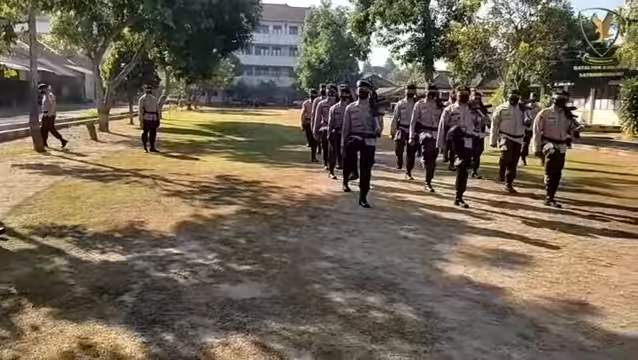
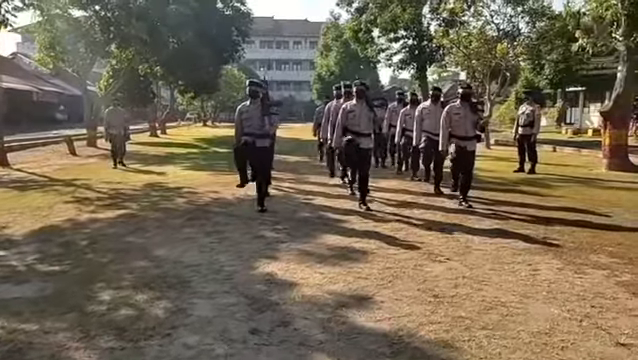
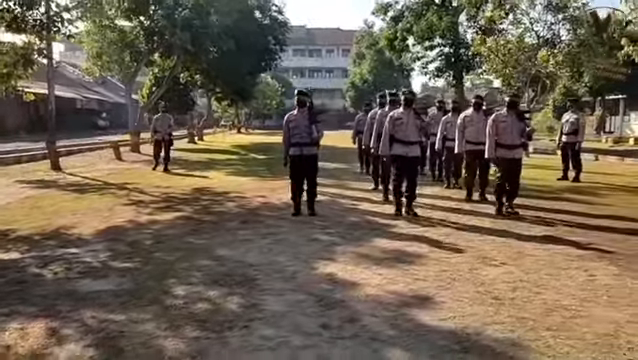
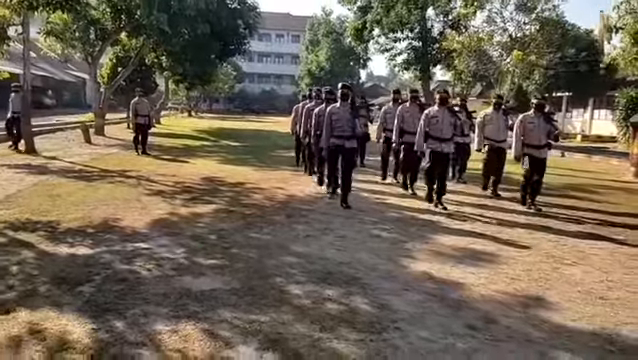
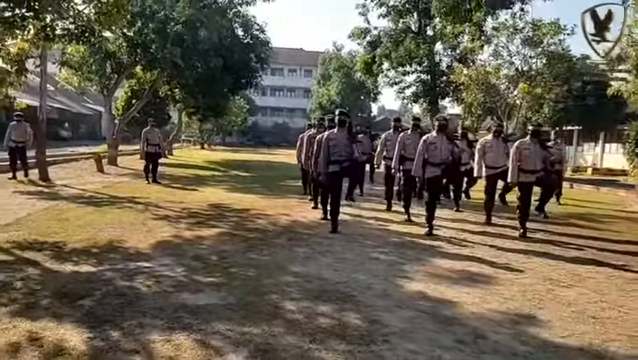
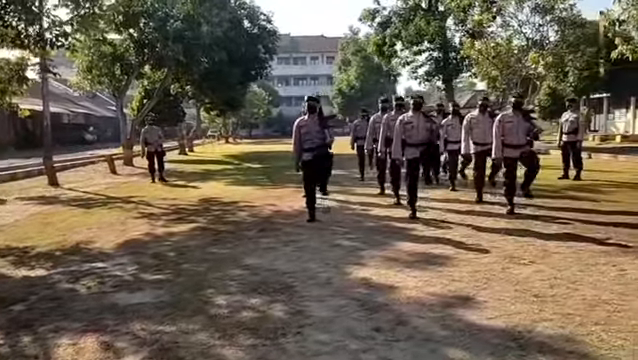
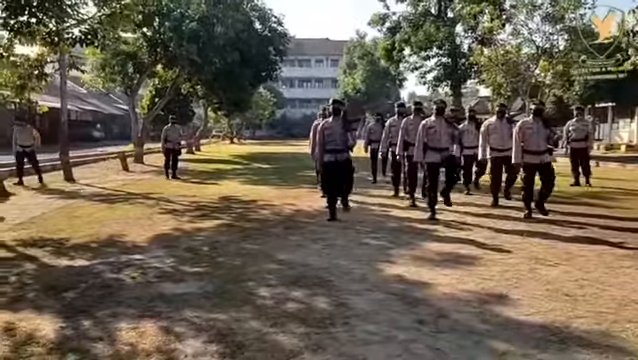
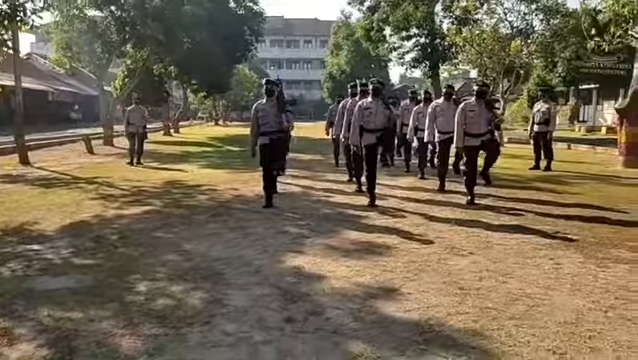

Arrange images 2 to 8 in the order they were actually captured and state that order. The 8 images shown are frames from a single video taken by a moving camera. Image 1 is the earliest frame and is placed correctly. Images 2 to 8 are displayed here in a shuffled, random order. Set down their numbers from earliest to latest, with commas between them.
4, 5, 7, 6, 3, 8, 2
